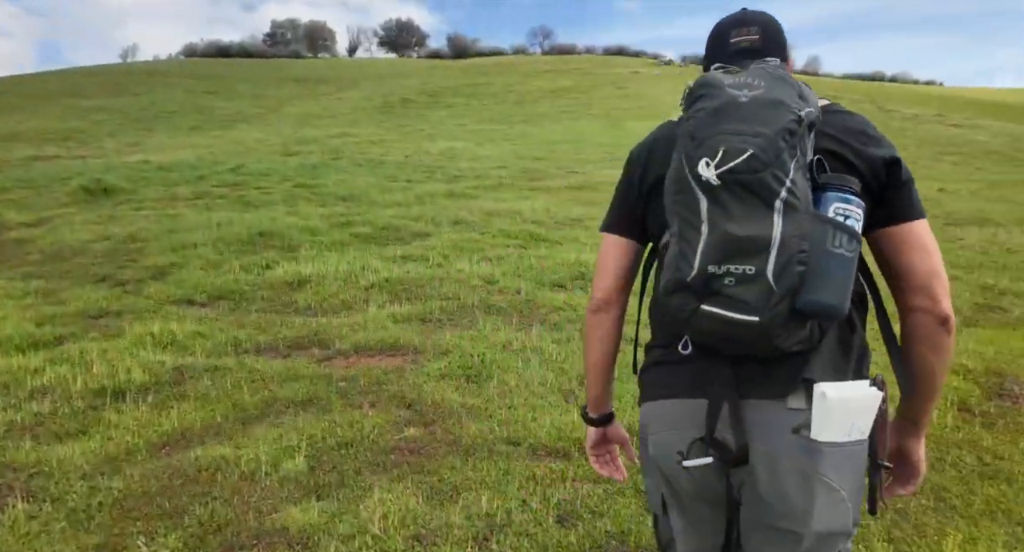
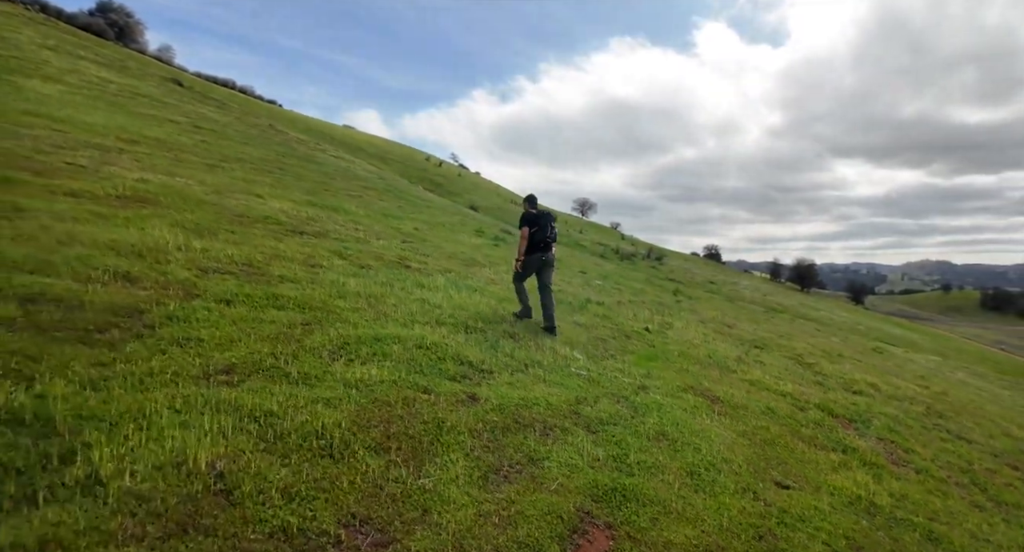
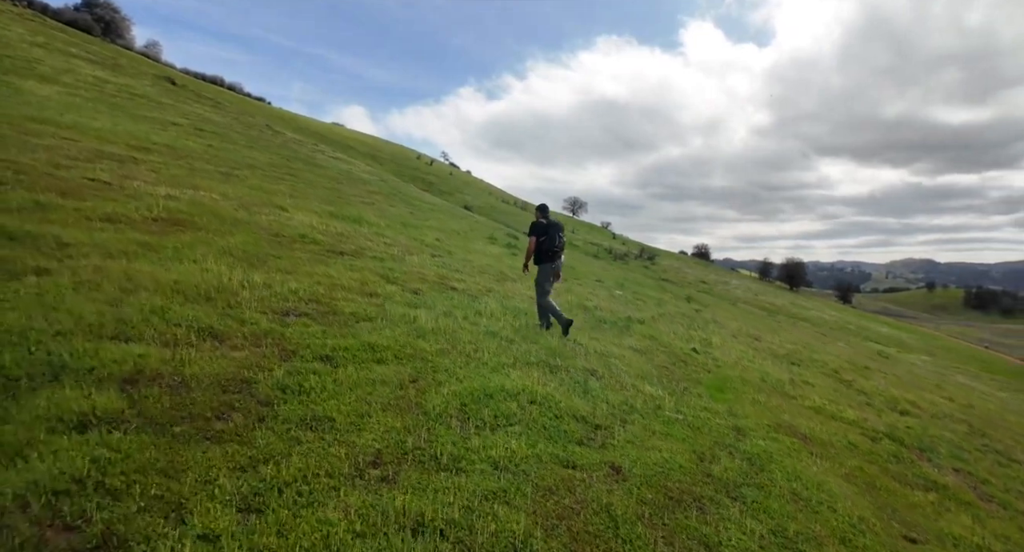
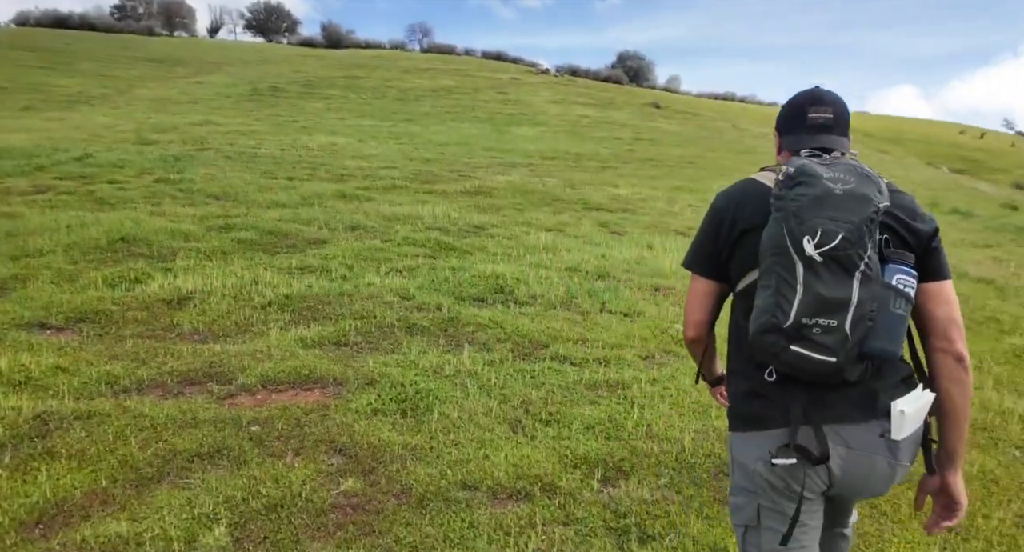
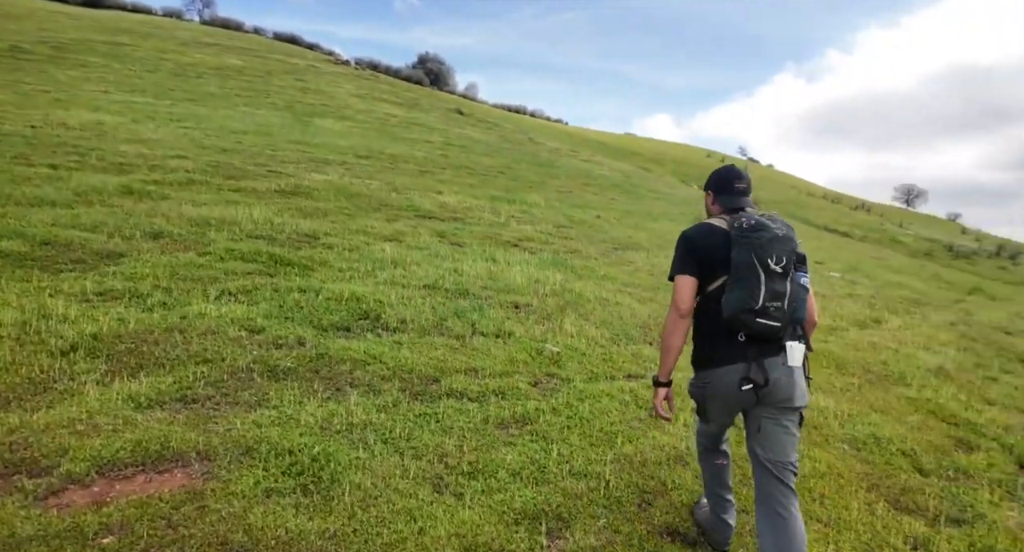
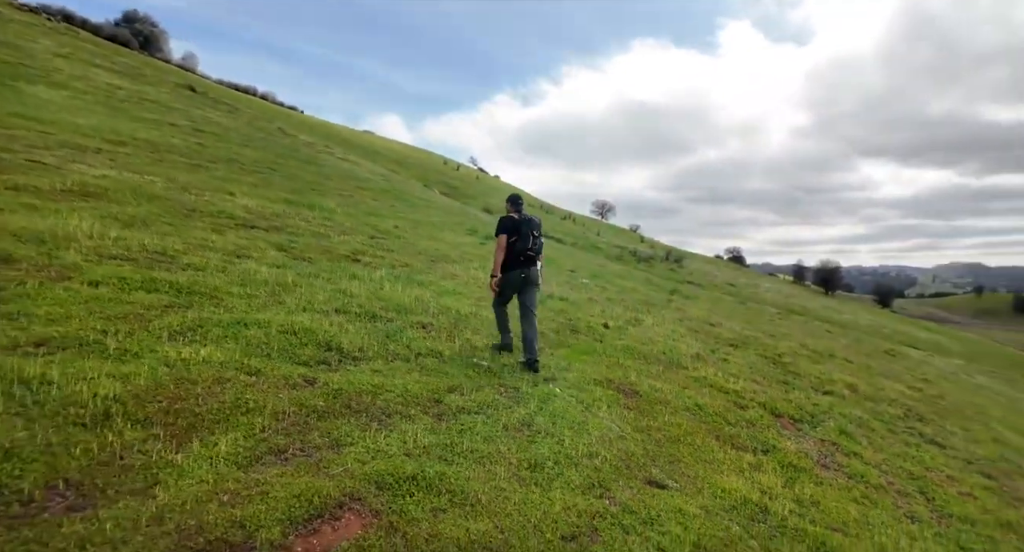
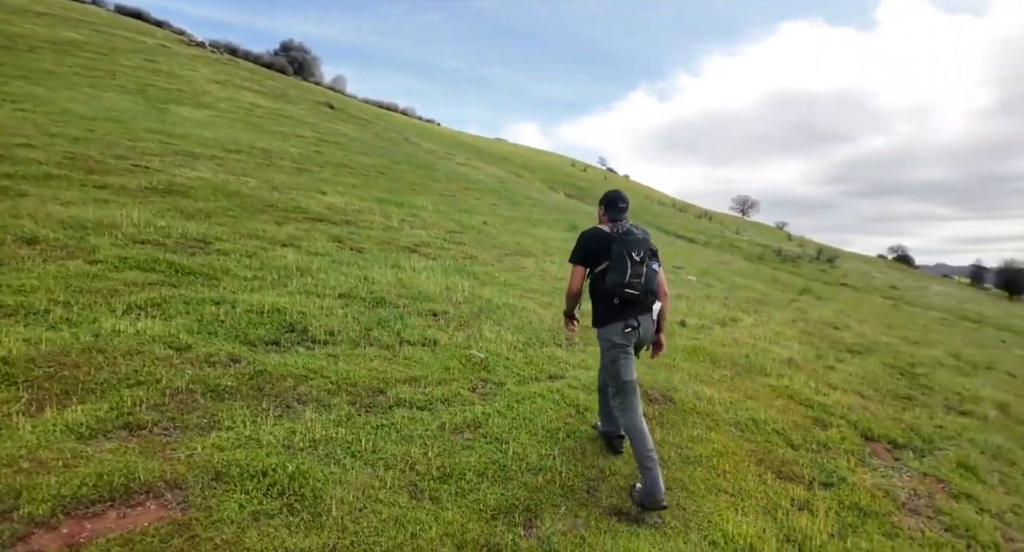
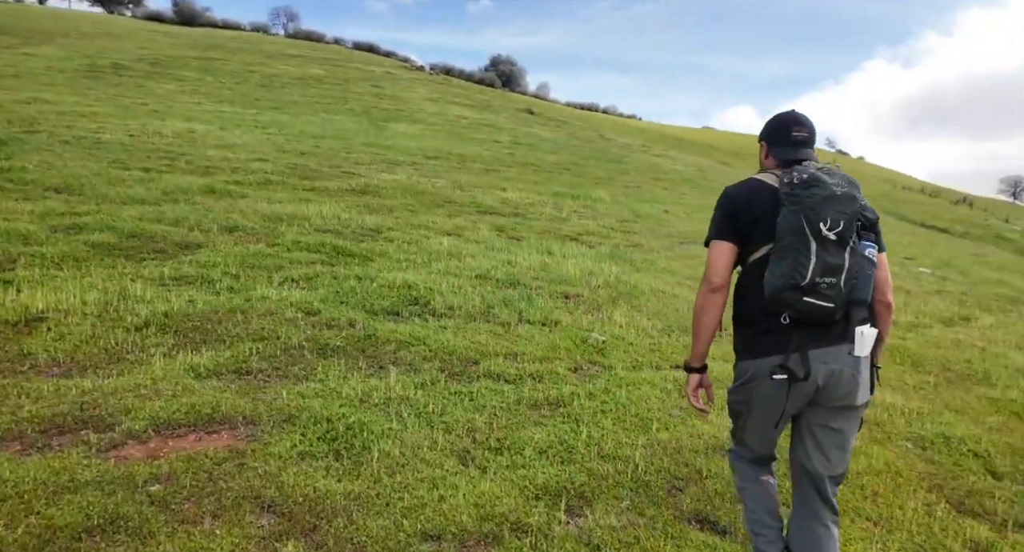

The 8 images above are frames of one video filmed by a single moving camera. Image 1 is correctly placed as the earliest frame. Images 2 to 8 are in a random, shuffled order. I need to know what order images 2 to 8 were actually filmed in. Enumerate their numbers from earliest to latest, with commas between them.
4, 8, 5, 7, 6, 2, 3
